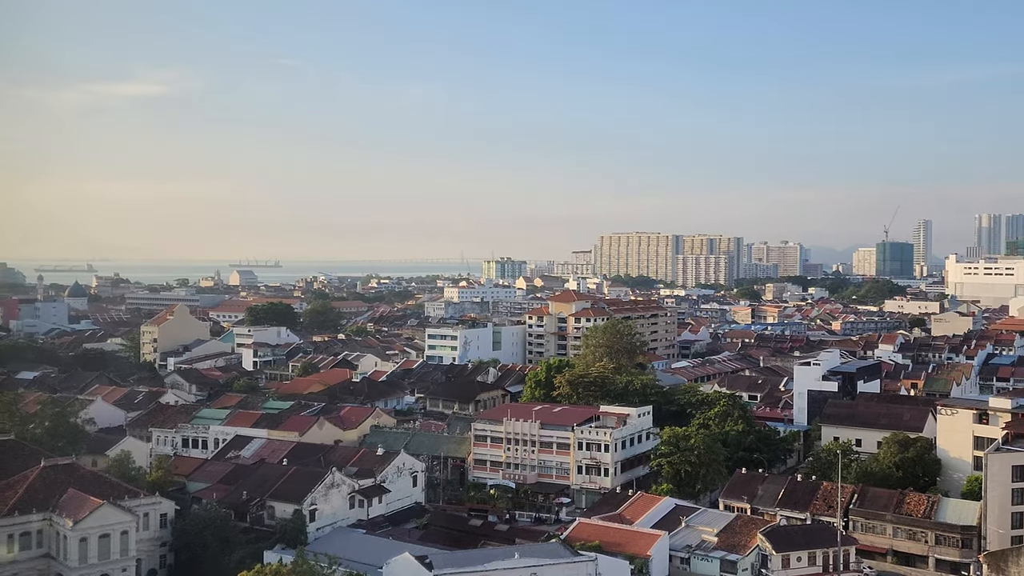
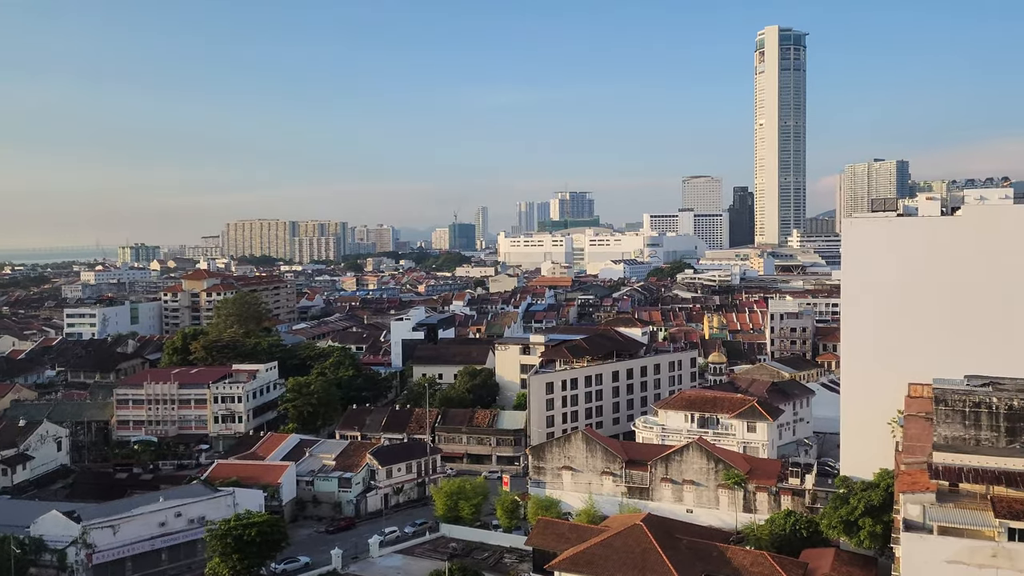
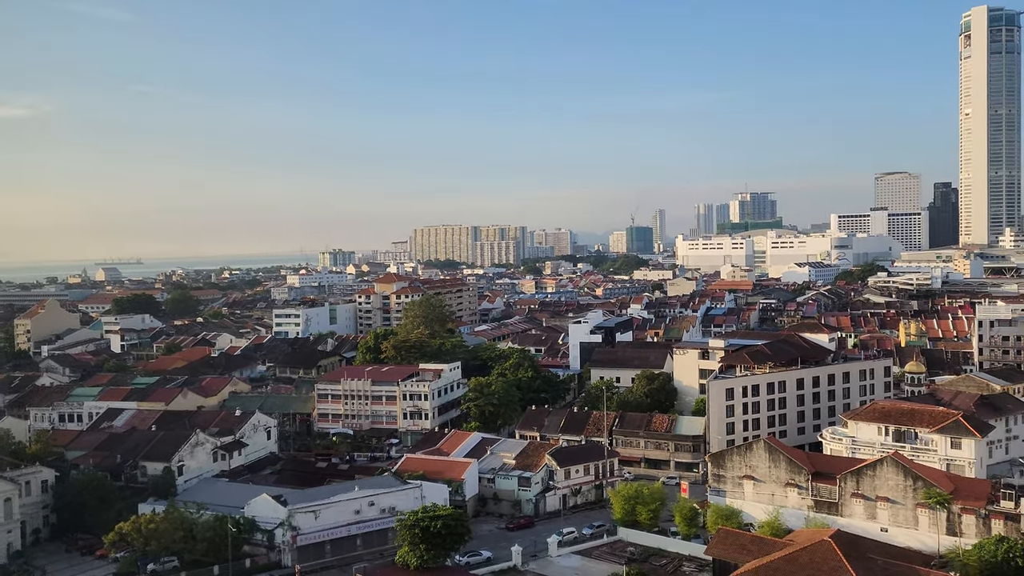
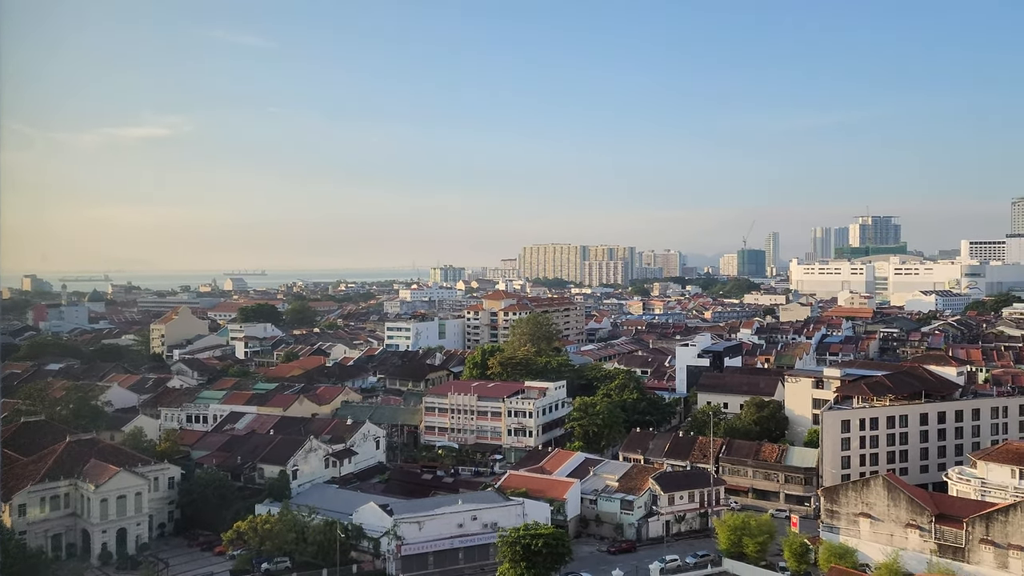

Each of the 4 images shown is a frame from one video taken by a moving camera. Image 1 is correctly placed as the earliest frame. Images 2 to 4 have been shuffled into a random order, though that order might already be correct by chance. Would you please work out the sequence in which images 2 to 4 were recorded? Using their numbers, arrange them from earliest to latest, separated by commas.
4, 3, 2
